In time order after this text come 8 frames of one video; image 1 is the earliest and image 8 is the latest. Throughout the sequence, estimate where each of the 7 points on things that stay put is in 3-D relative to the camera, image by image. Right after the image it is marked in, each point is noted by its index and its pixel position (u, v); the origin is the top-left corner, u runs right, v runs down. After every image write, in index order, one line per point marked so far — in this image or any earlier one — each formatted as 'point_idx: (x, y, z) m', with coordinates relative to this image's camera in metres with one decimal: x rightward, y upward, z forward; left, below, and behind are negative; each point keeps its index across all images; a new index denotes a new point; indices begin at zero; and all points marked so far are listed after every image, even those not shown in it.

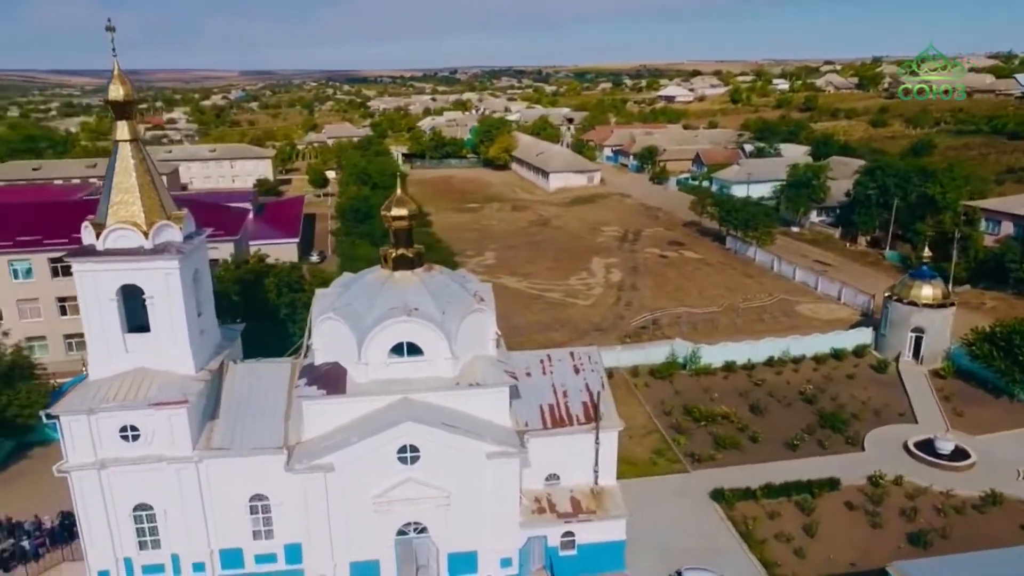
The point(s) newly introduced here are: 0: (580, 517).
0: (+1.5, -5.1, +16.2) m
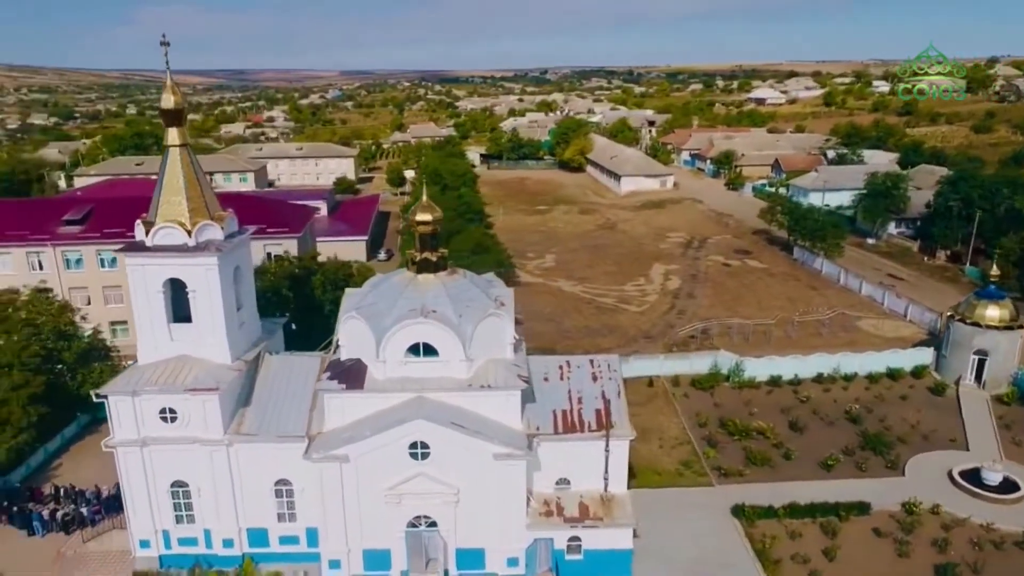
0: (+1.7, -5.3, +16.4) m
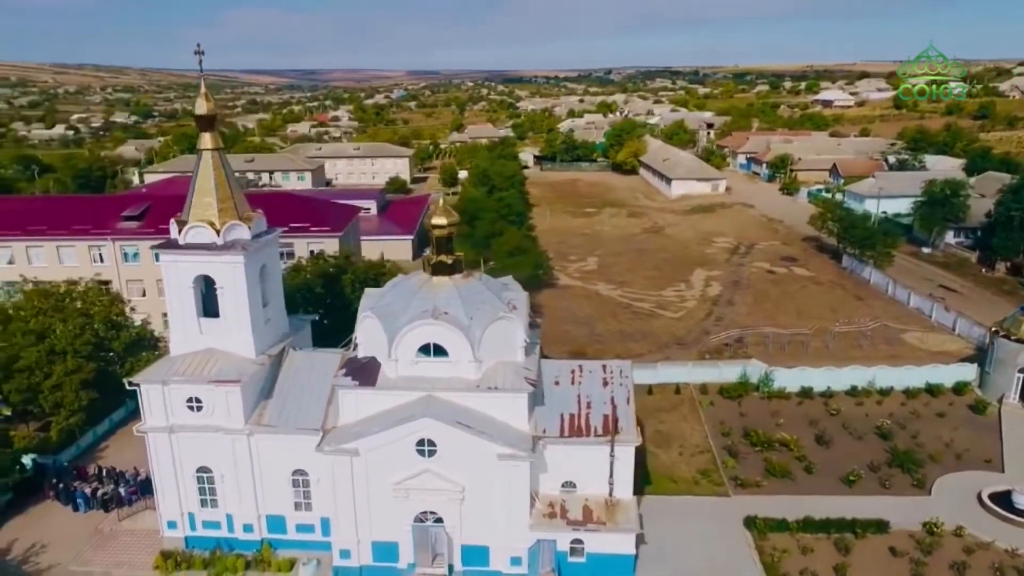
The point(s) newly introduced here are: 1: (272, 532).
0: (+1.7, -5.4, +16.6) m
1: (-5.9, -6.1, +18.1) m
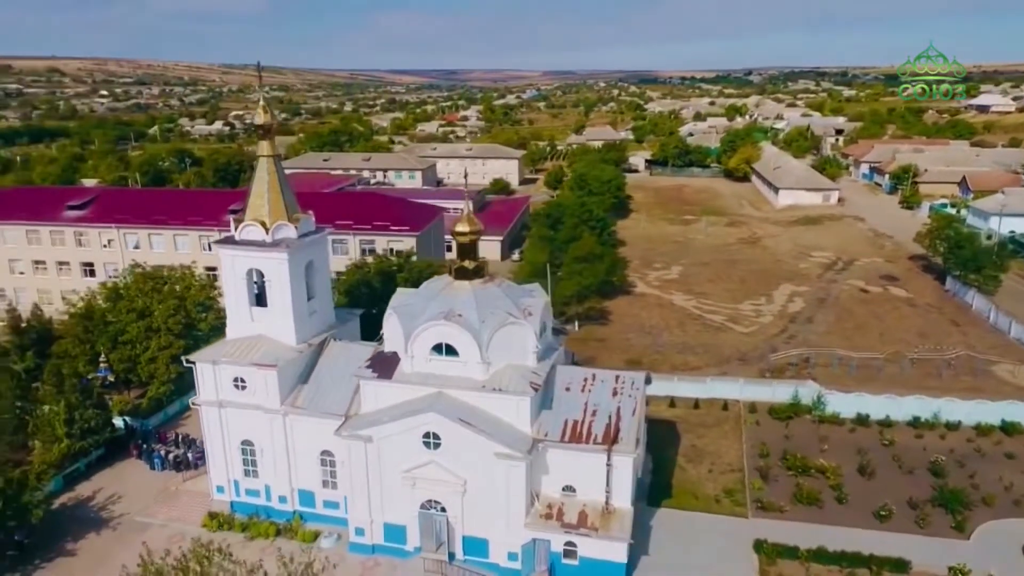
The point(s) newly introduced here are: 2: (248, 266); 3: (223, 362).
0: (+1.6, -5.7, +17.0) m
1: (-5.7, -5.9, +19.9) m
2: (-7.2, +0.6, +19.8) m
3: (-7.7, -2.0, +19.4) m
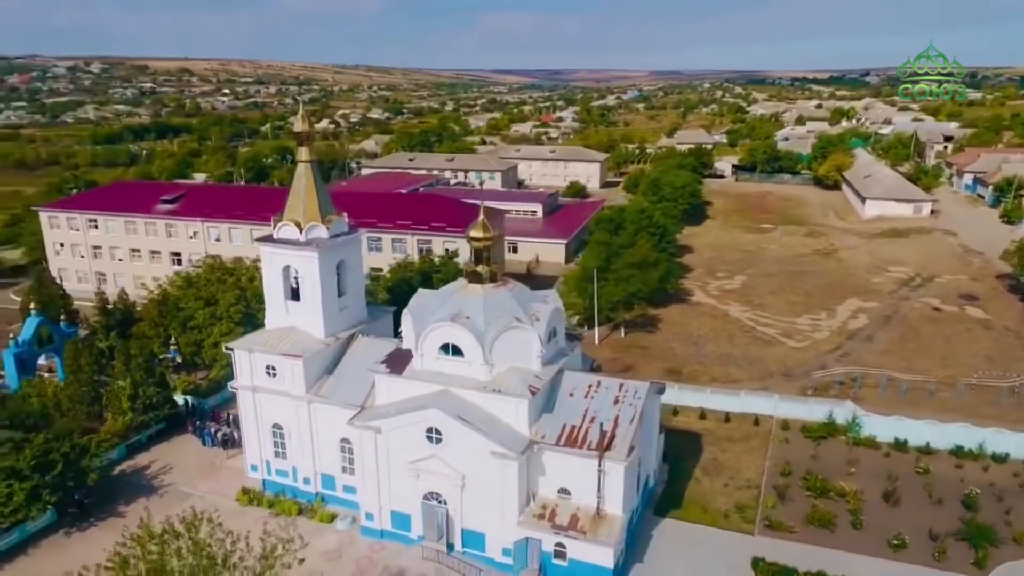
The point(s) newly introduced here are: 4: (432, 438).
0: (+1.4, -5.9, +17.5) m
1: (-5.5, -5.8, +21.3) m
2: (-6.7, +0.7, +21.4) m
3: (-7.4, -1.8, +21.0) m
4: (-2.0, -3.8, +18.5) m
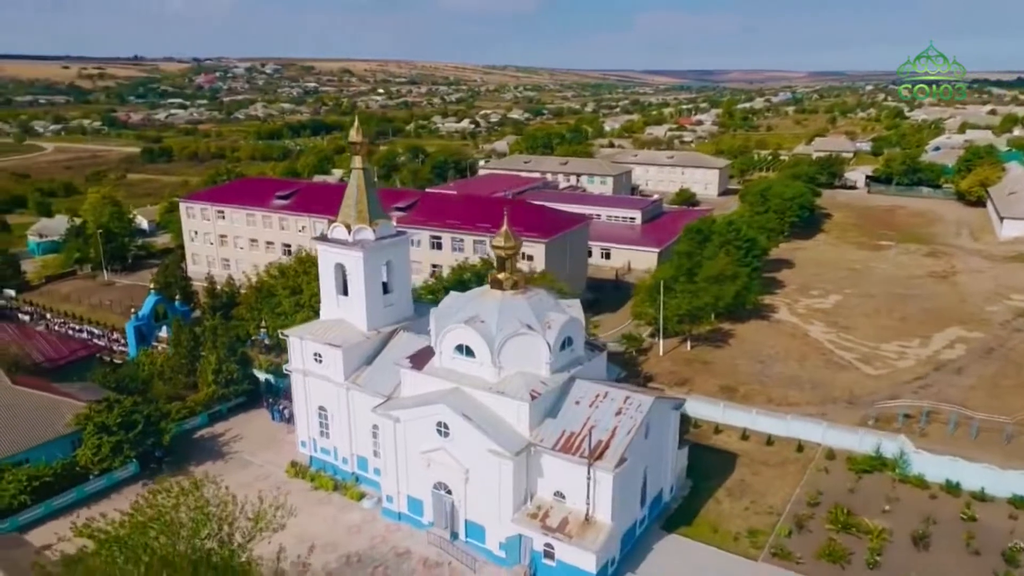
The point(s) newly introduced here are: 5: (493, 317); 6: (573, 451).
0: (+1.1, -6.2, +18.2) m
1: (-4.9, -5.8, +23.2) m
2: (-5.7, +0.9, +23.5) m
3: (-6.6, -1.6, +23.3) m
4: (-1.9, -3.9, +19.8) m
5: (-0.5, -0.8, +19.9) m
6: (+1.6, -4.2, +18.5) m
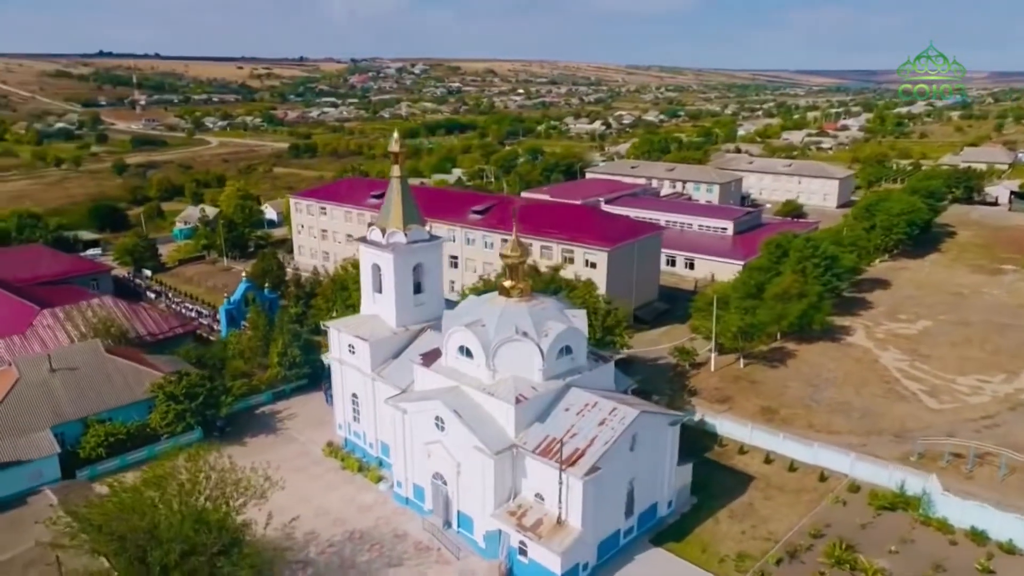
0: (+0.4, -6.4, +19.1) m
1: (-4.5, -5.7, +25.1) m
2: (-4.9, +1.0, +25.5) m
3: (-5.9, -1.5, +25.4) m
4: (-2.1, -4.0, +21.2) m
5: (-0.6, -1.0, +21.0) m
6: (+1.0, -4.5, +19.3) m
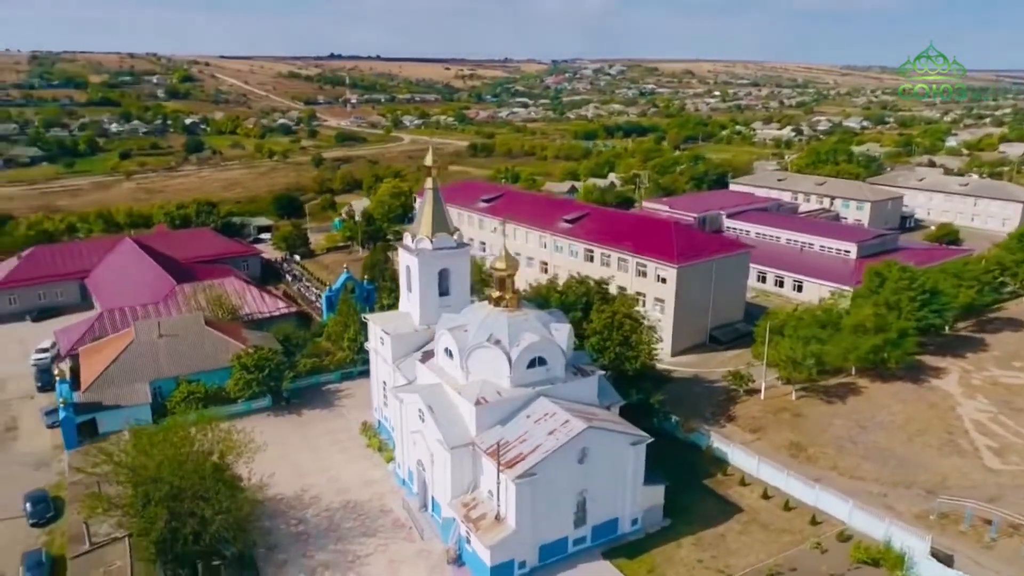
0: (-1.2, -6.8, +20.7) m
1: (-4.4, -5.7, +27.8) m
2: (-4.1, +1.0, +28.2) m
3: (-5.3, -1.4, +28.5) m
4: (-2.9, -4.2, +23.4) m
5: (-1.3, -1.3, +22.8) m
6: (-0.4, -4.8, +20.8) m
